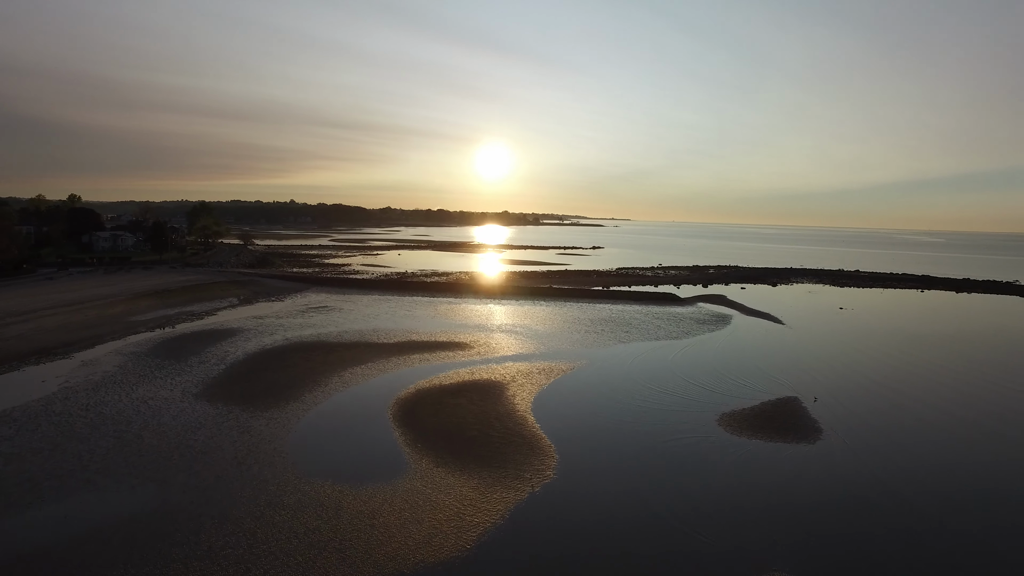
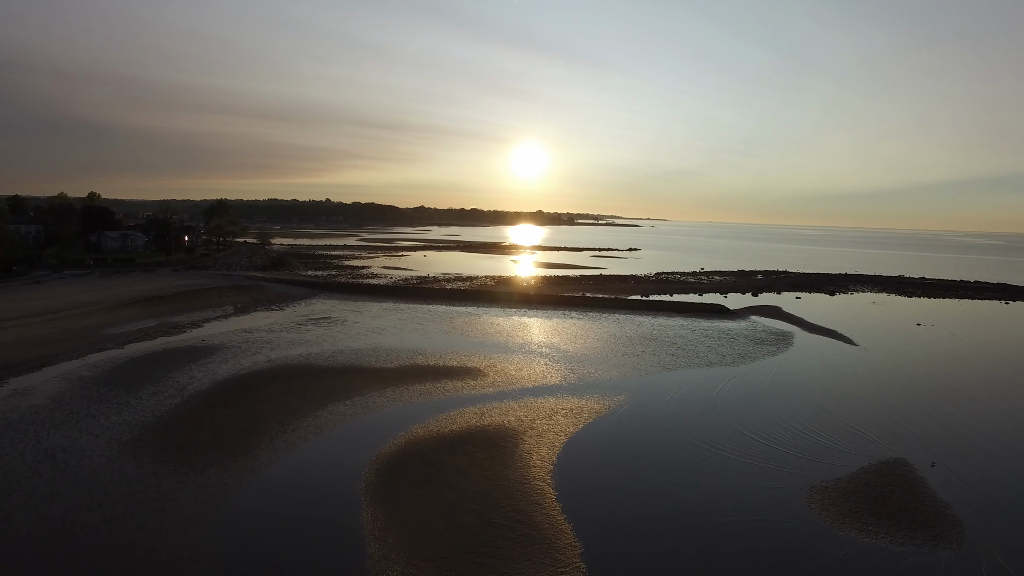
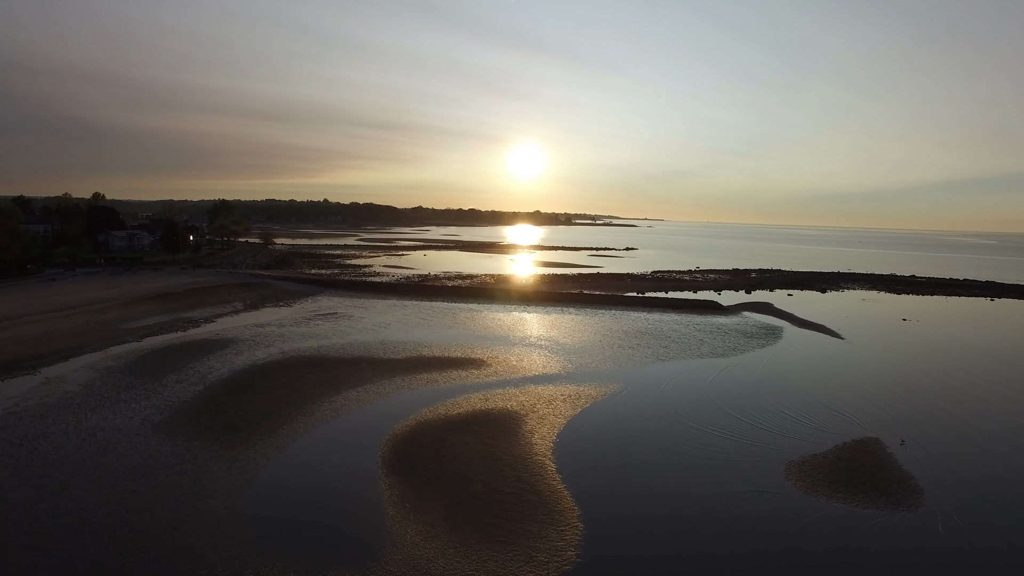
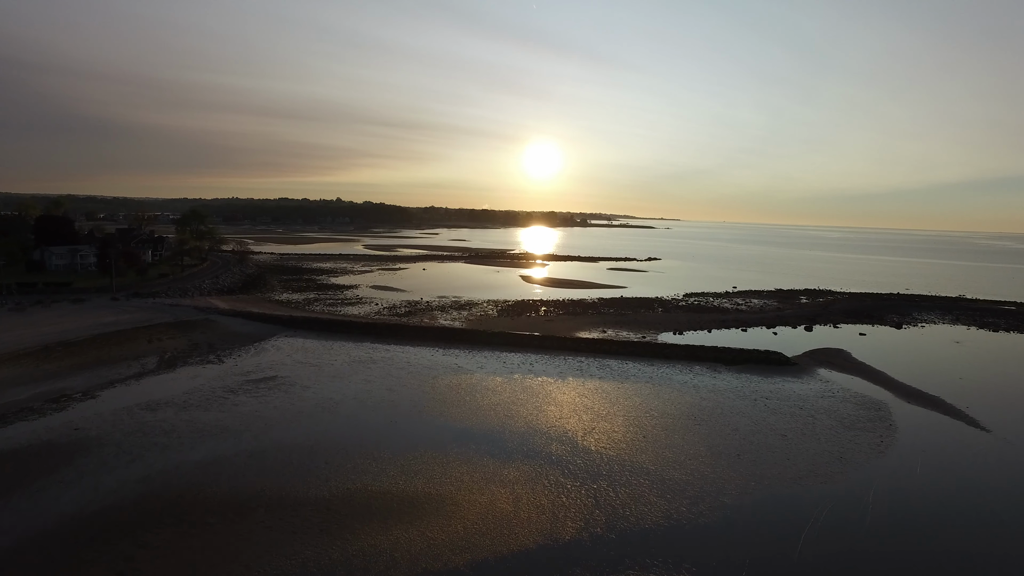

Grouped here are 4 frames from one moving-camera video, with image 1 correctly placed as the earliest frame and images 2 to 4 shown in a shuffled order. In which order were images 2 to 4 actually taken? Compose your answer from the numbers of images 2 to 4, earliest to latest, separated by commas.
3, 2, 4
